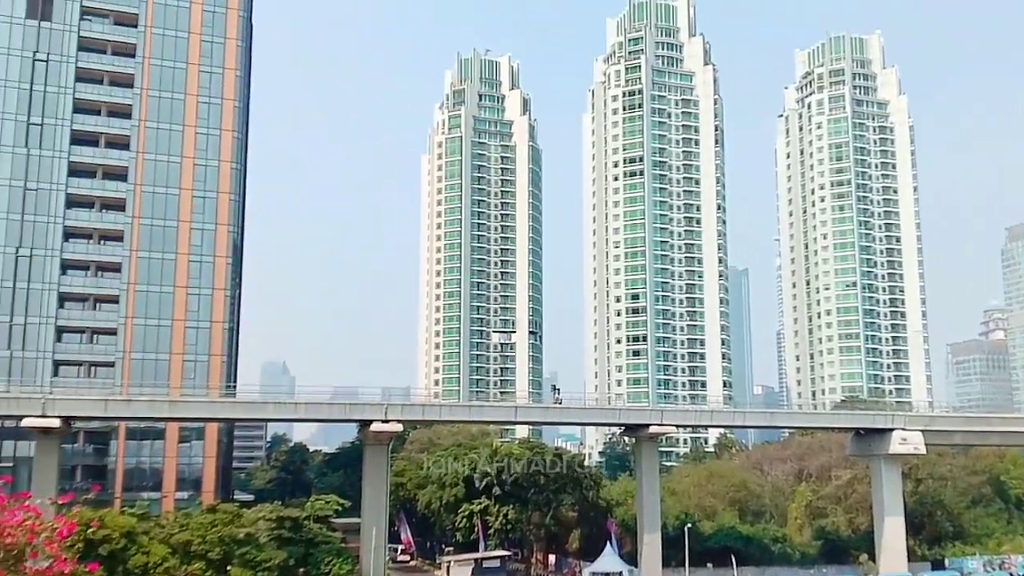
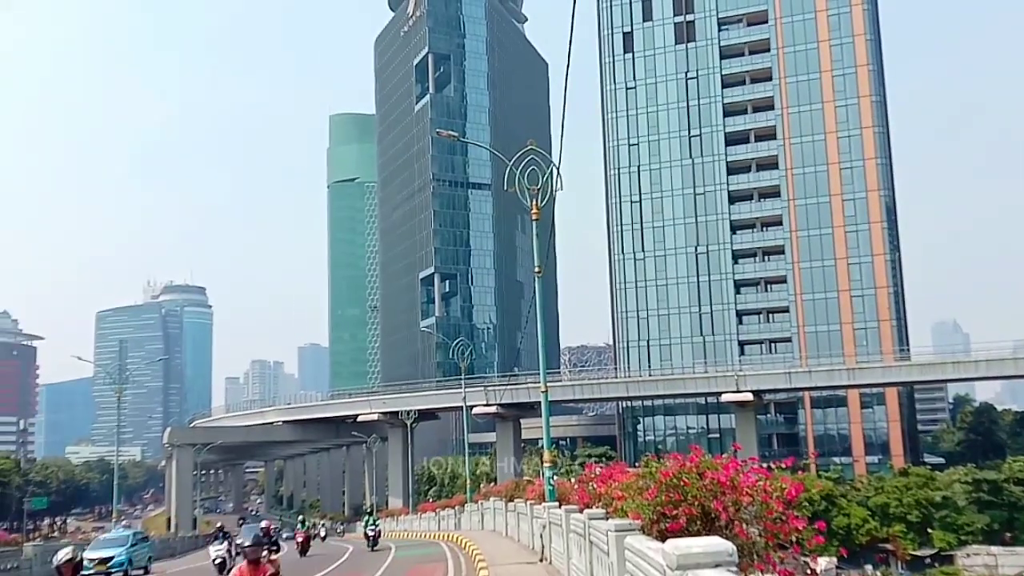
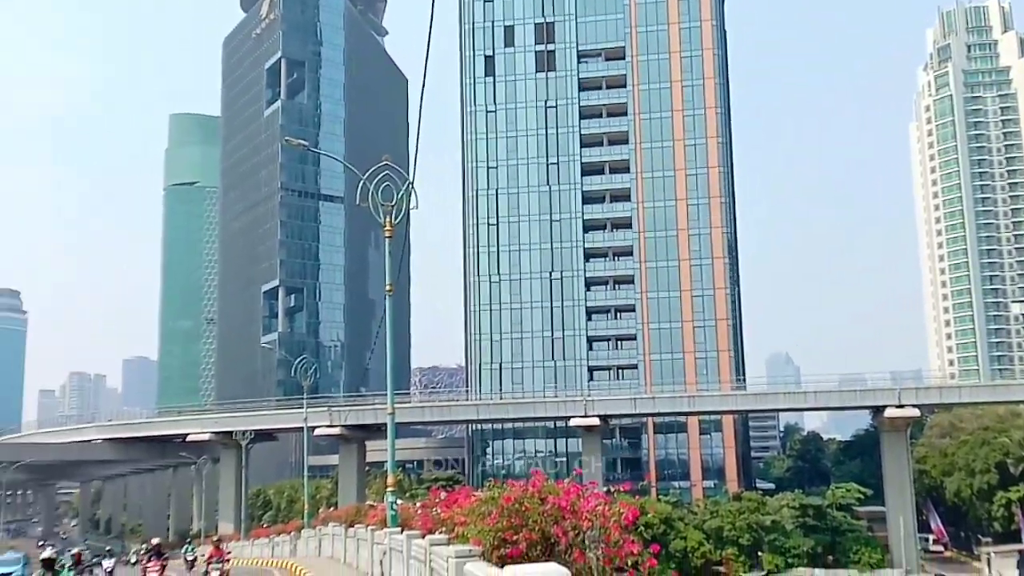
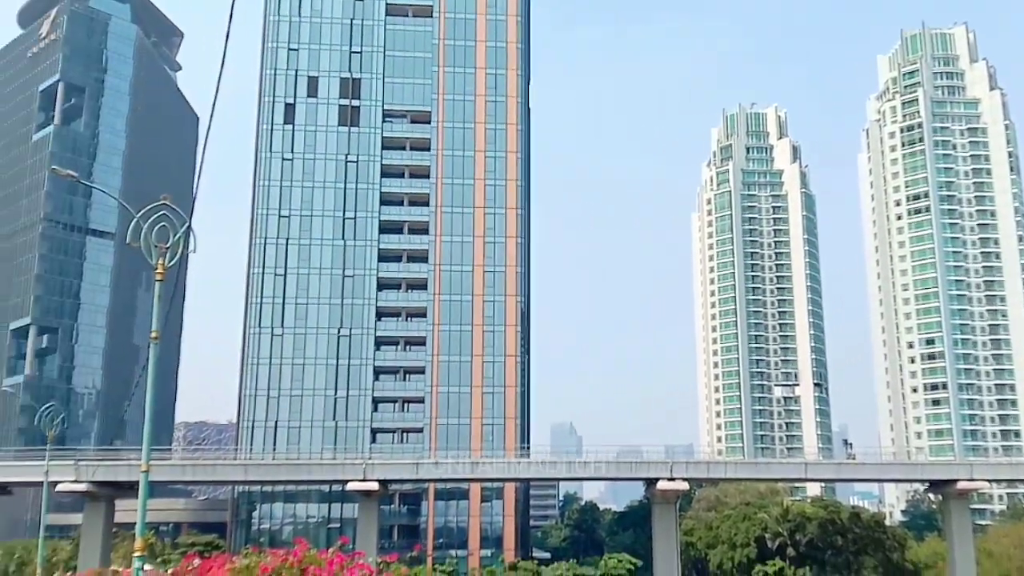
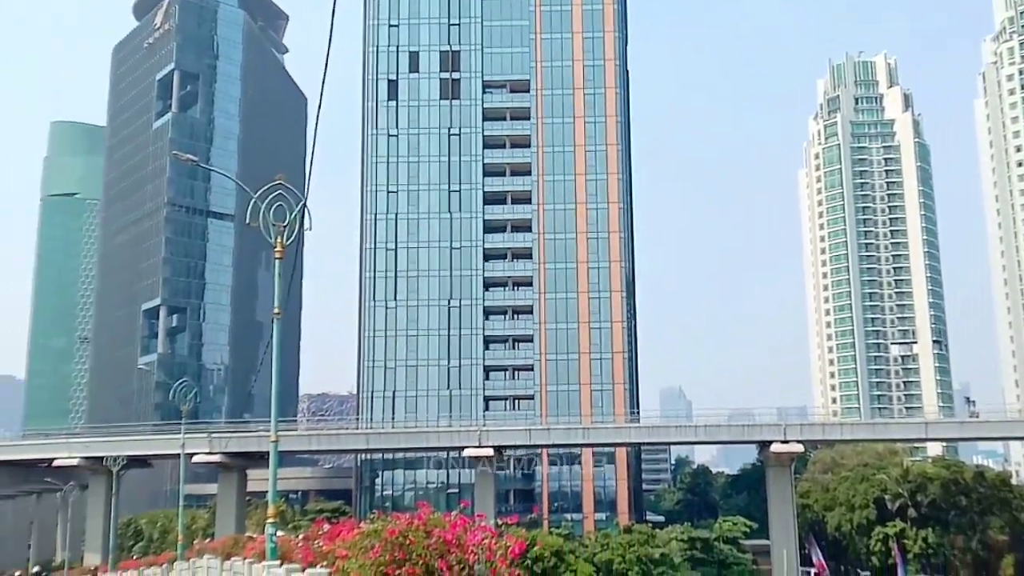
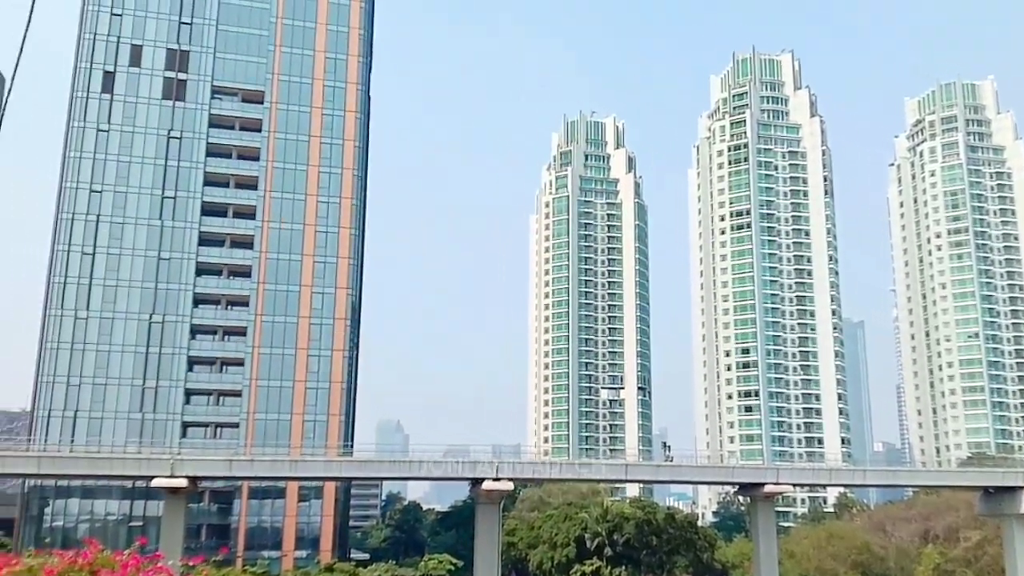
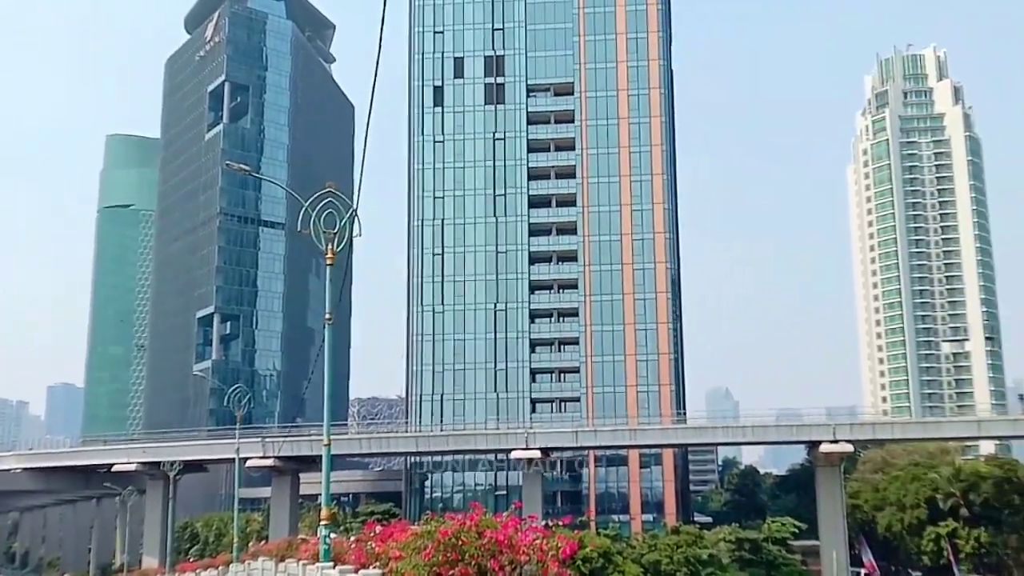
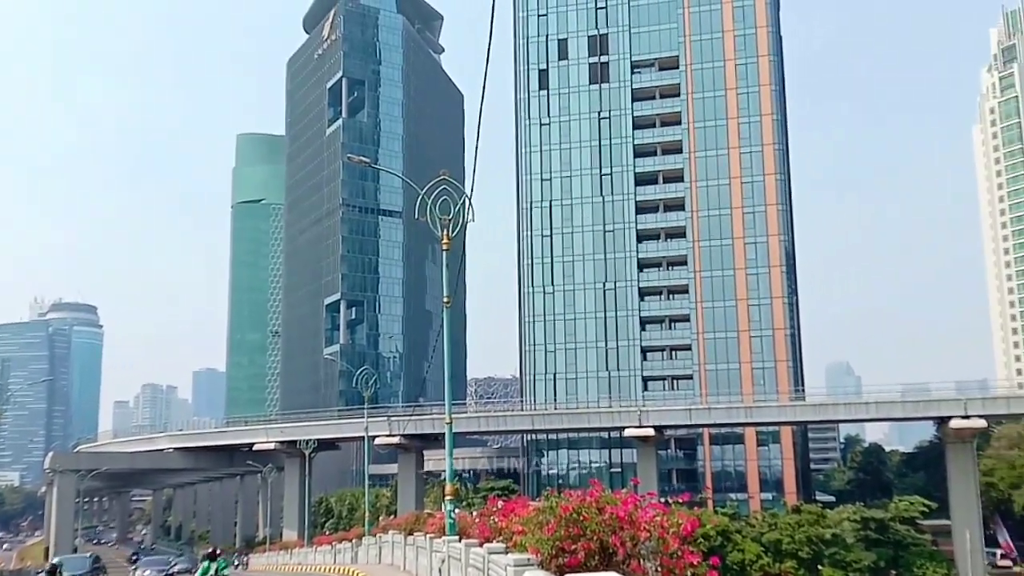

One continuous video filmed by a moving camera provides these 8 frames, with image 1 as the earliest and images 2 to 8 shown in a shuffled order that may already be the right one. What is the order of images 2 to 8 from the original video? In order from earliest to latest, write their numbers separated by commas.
6, 4, 5, 3, 2, 8, 7
